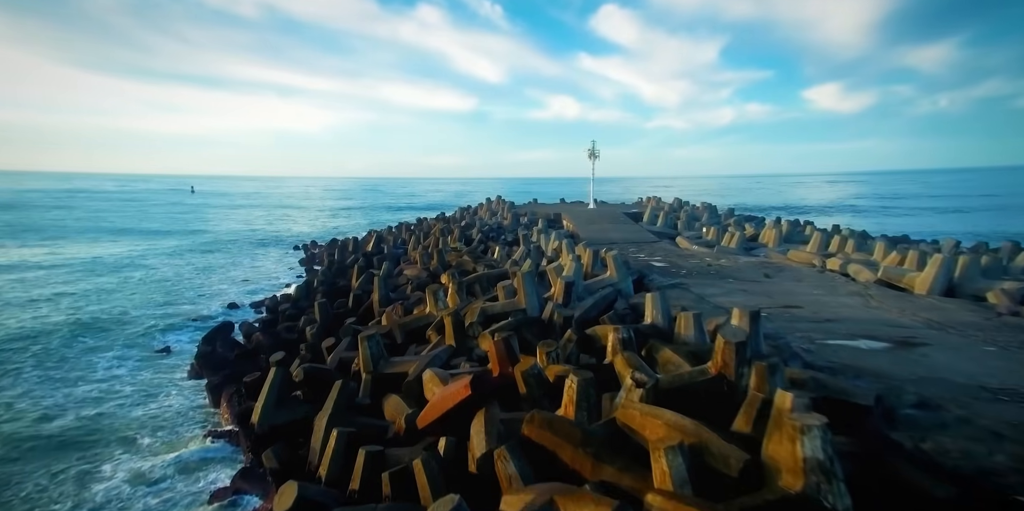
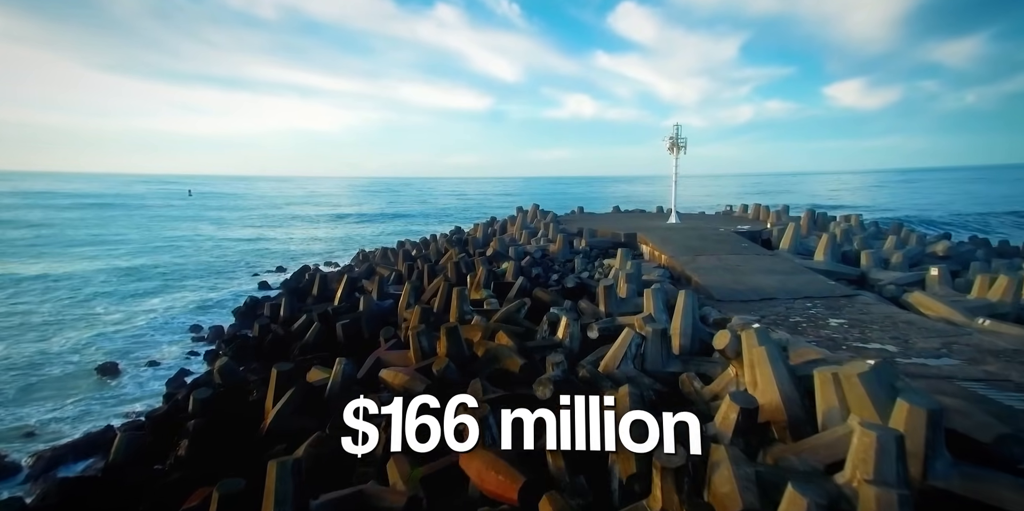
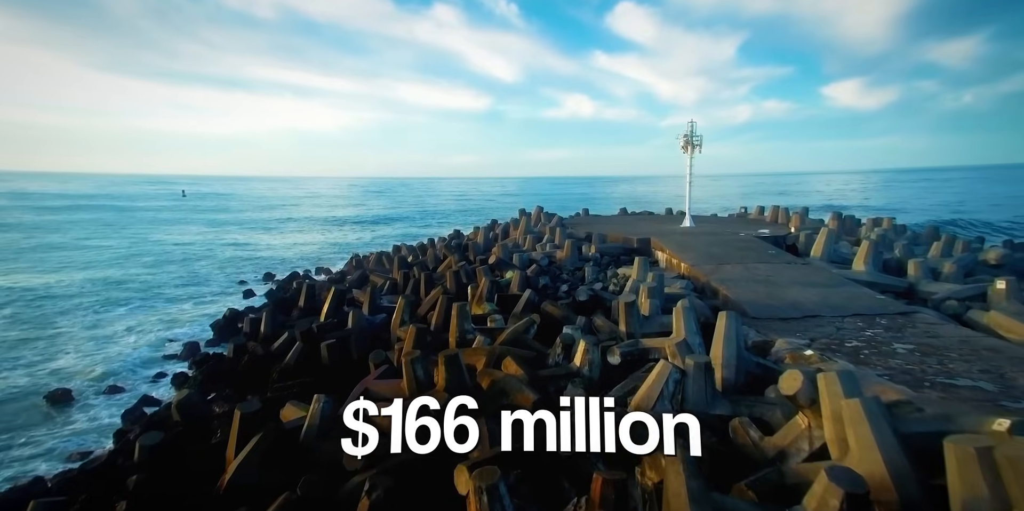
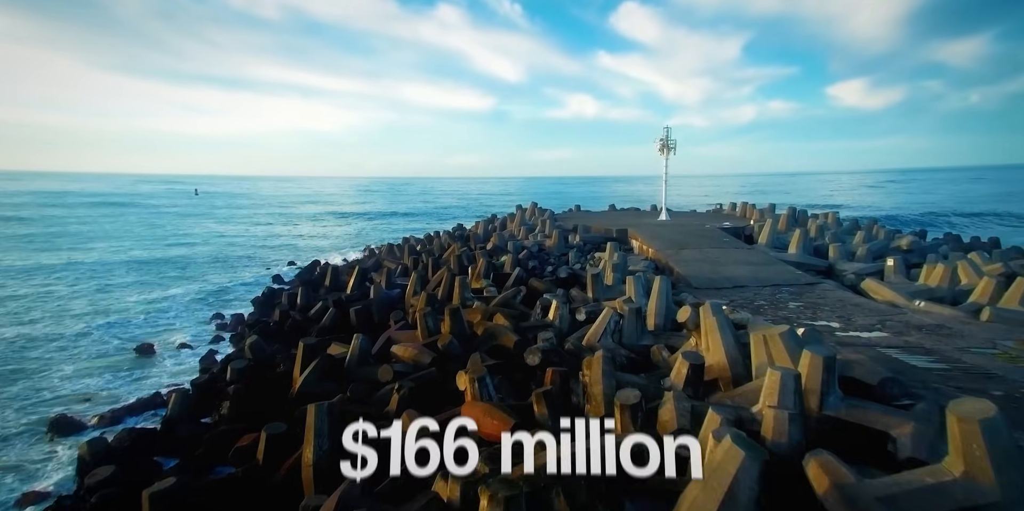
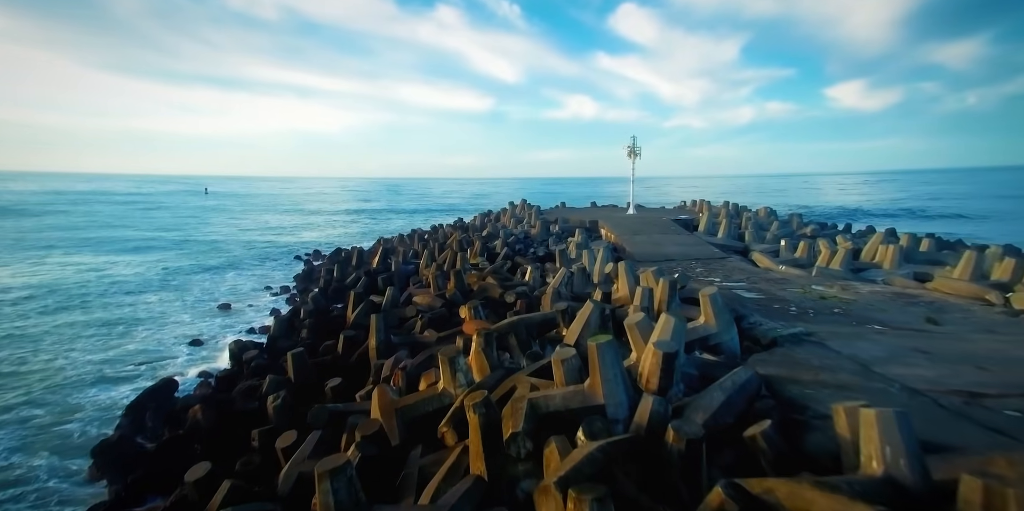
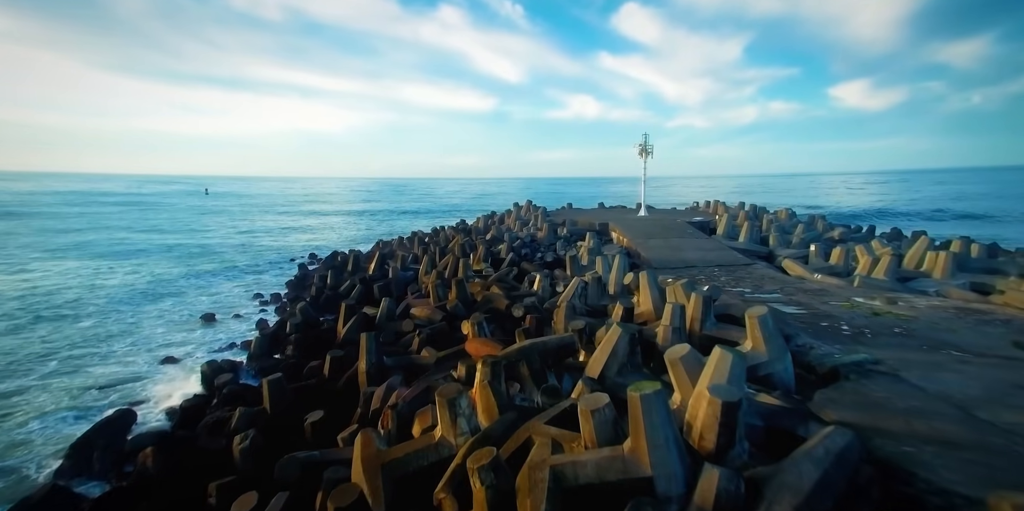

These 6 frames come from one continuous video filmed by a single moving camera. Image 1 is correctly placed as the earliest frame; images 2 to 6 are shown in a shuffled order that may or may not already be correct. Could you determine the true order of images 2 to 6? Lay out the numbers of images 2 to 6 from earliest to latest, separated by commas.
5, 6, 4, 2, 3
